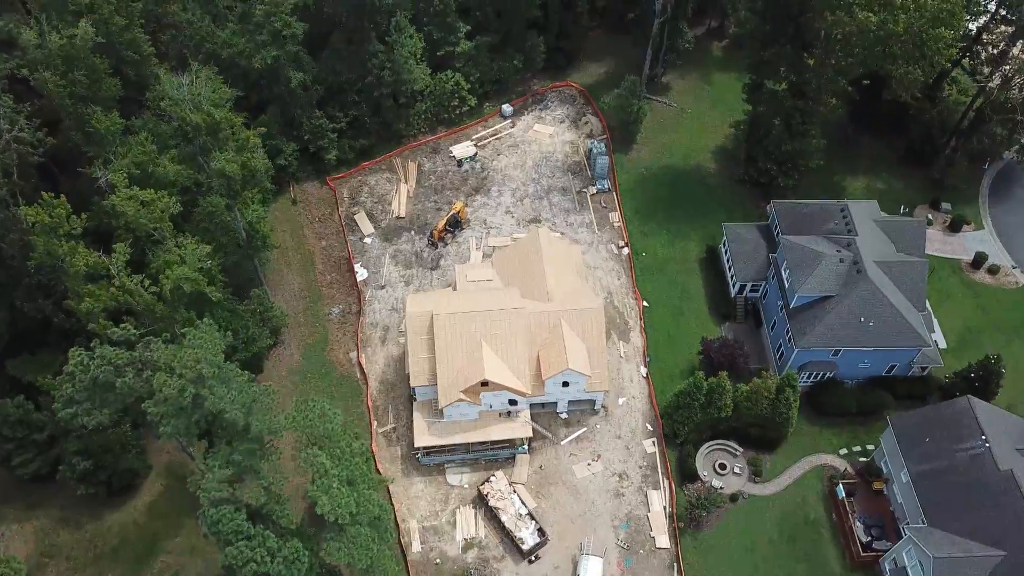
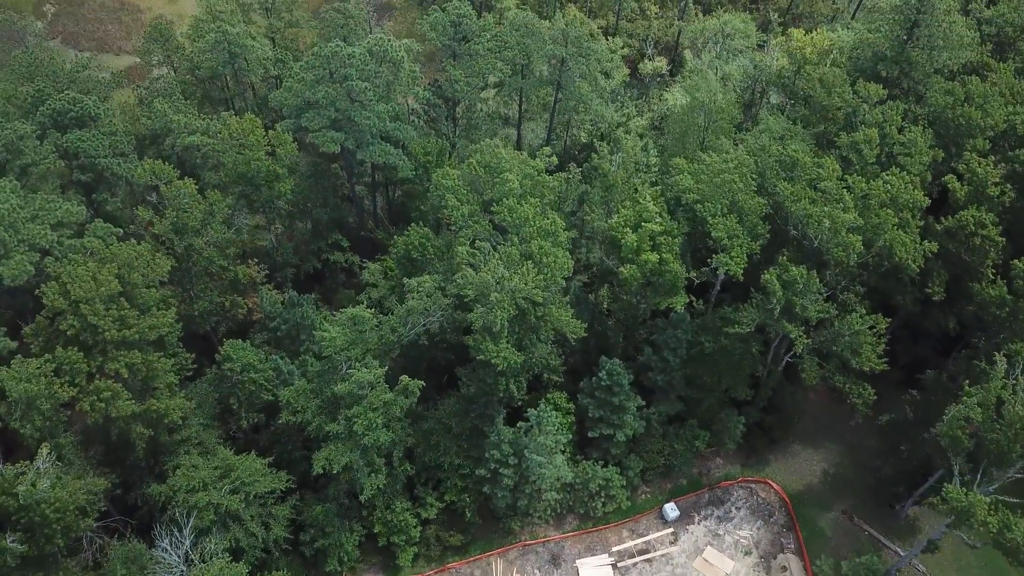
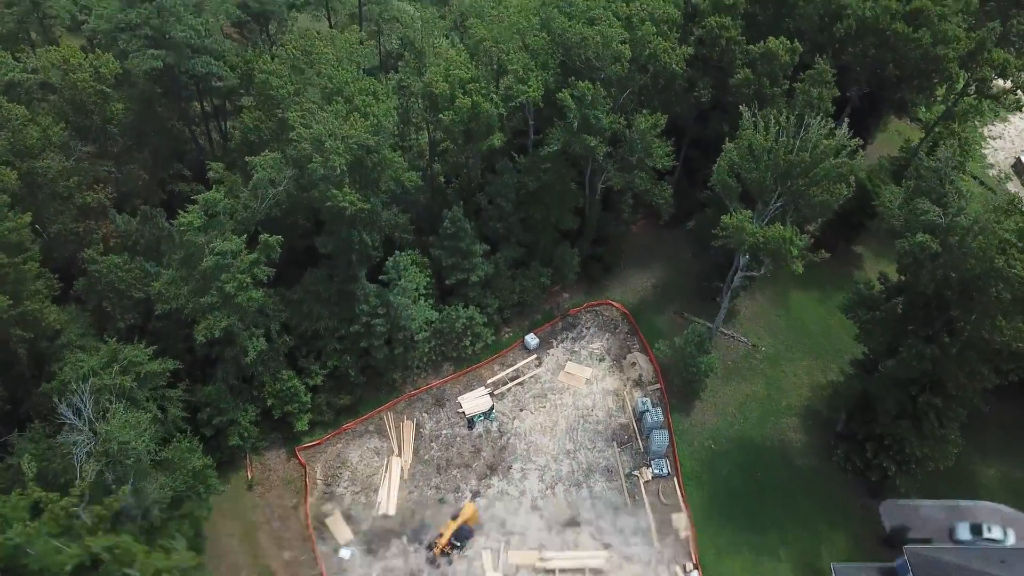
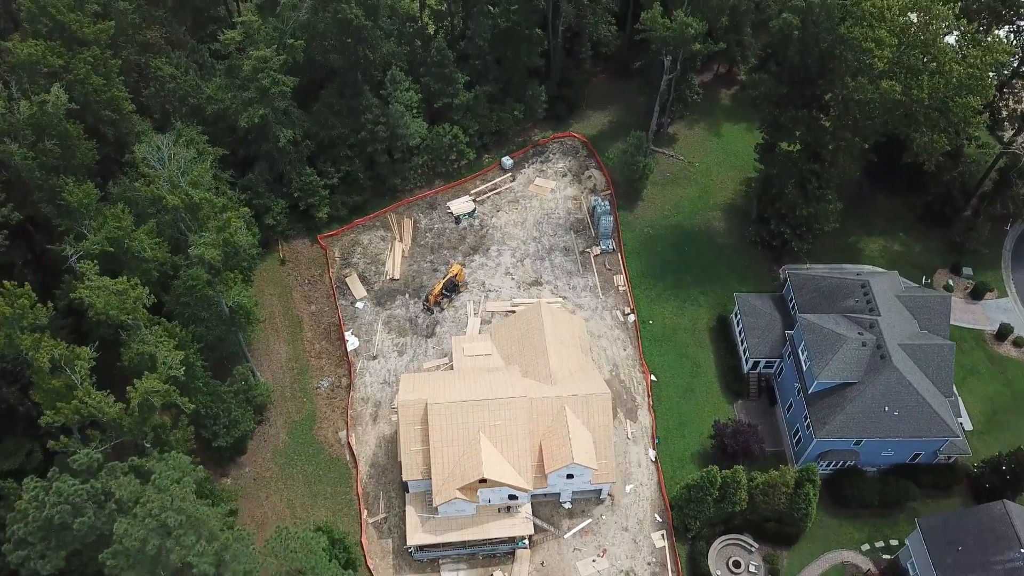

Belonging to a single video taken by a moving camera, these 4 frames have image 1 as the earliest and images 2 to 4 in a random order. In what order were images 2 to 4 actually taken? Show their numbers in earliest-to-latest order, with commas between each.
4, 3, 2
